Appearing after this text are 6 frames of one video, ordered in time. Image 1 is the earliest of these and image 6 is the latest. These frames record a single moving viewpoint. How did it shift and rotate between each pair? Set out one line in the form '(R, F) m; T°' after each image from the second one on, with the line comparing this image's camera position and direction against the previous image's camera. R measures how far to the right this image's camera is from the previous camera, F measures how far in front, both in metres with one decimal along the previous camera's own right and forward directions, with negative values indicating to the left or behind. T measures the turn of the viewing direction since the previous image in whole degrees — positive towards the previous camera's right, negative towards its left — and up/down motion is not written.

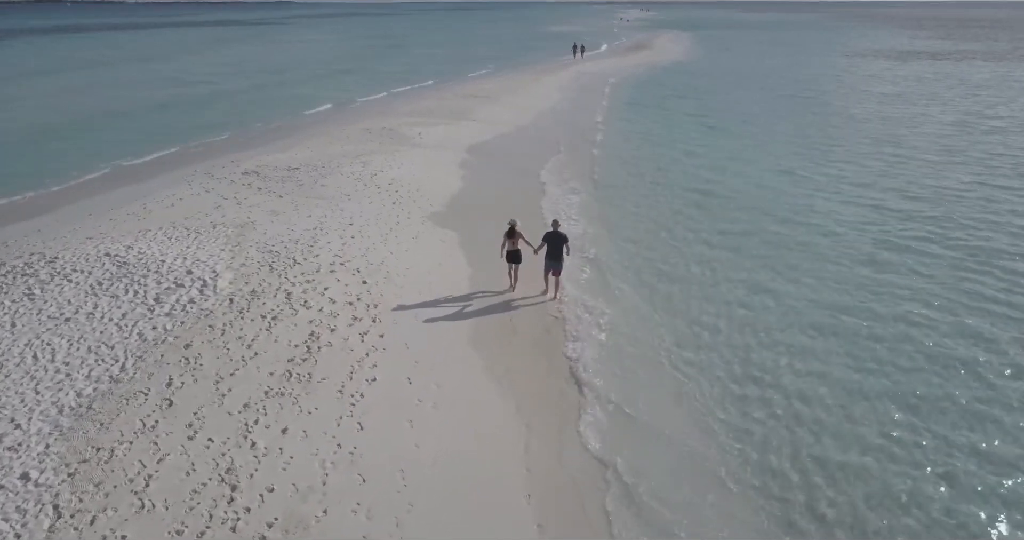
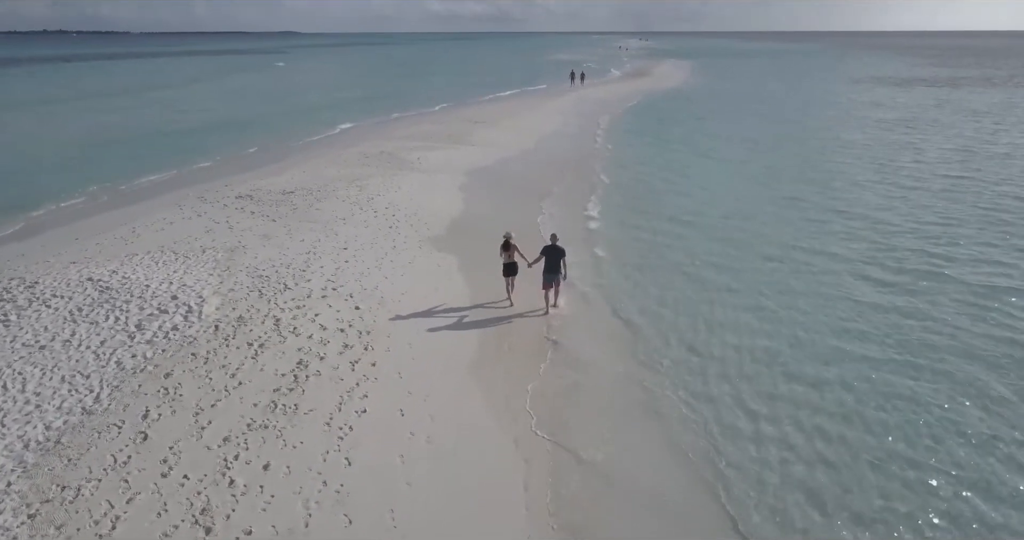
(0.0, +0.4) m; 0°
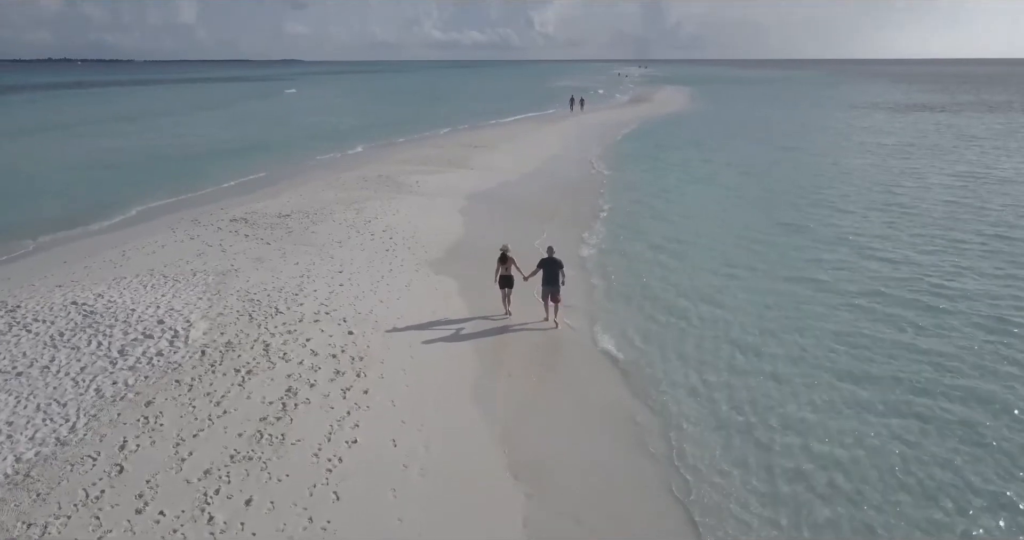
(0.0, +0.4) m; 0°
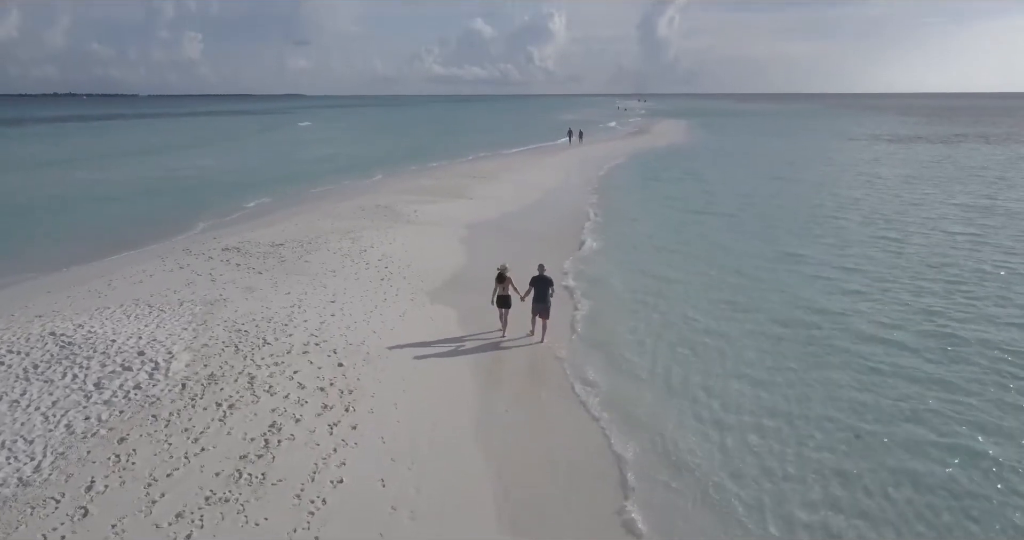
(0.0, +0.4) m; 0°
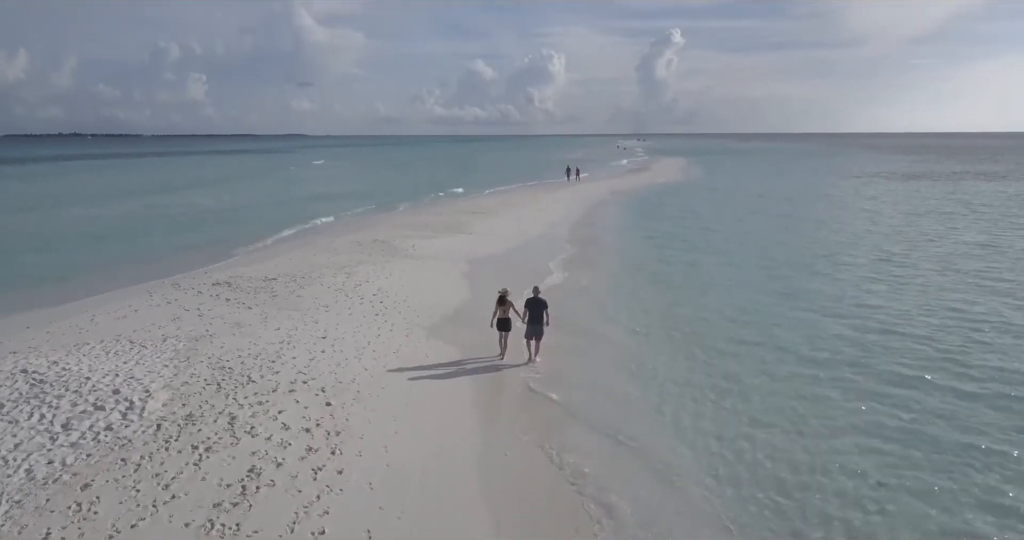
(0.0, +0.5) m; 0°
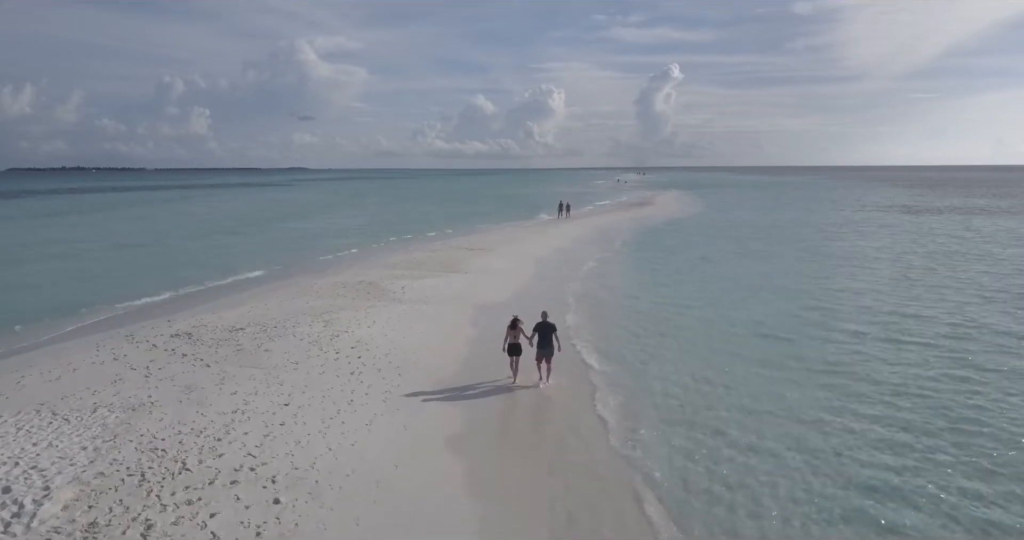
(+0.1, +1.8) m; 0°
